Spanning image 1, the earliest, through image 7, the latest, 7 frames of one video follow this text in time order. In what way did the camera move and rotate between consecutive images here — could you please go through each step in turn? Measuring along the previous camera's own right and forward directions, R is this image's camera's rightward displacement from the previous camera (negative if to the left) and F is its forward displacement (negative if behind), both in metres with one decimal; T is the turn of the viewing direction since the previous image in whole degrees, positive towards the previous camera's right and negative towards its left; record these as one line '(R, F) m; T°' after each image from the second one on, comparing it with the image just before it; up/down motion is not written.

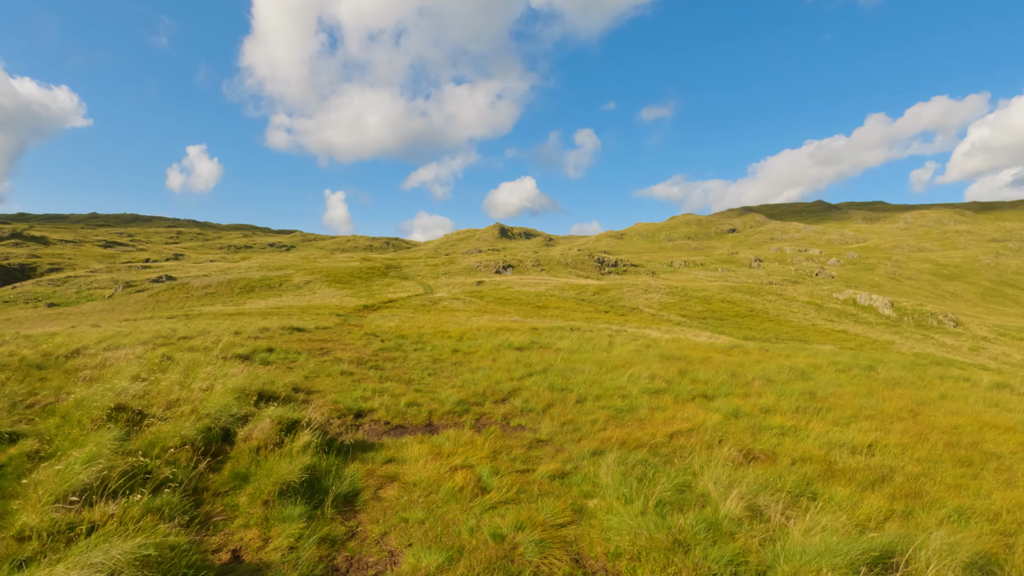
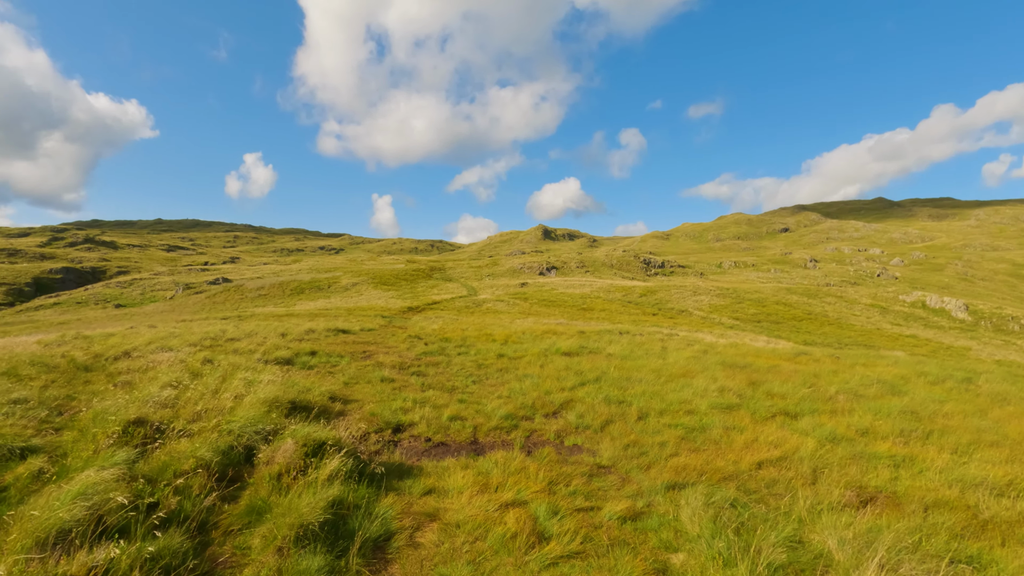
(-0.4, +1.2) m; -5°
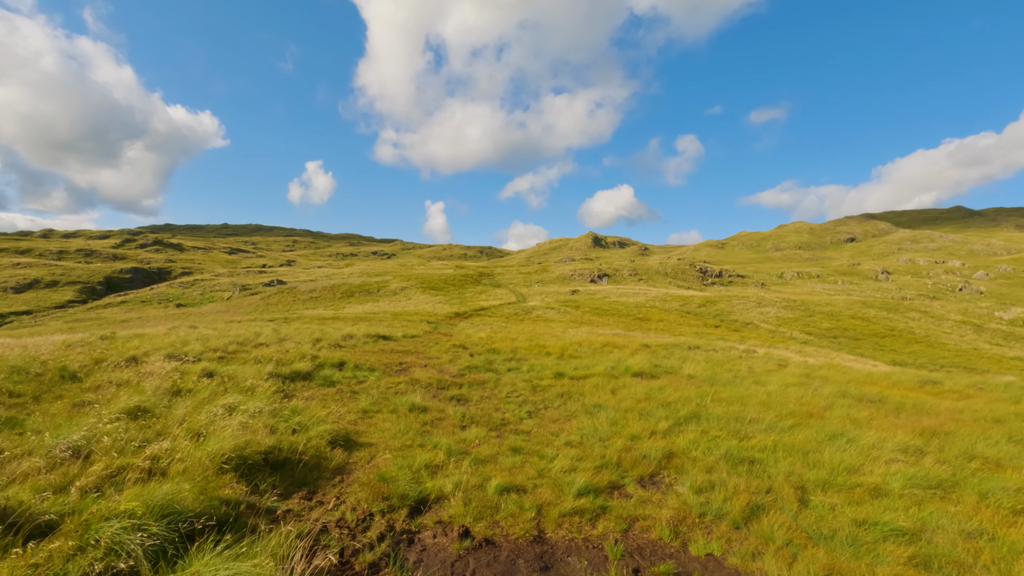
(-0.7, +3.4) m; -7°
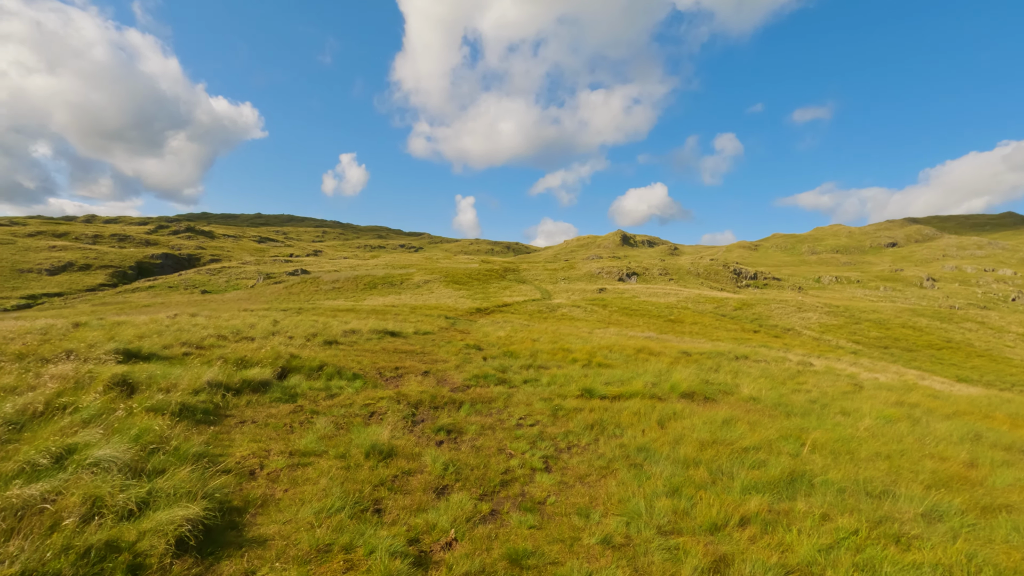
(+0.3, +3.4) m; -5°
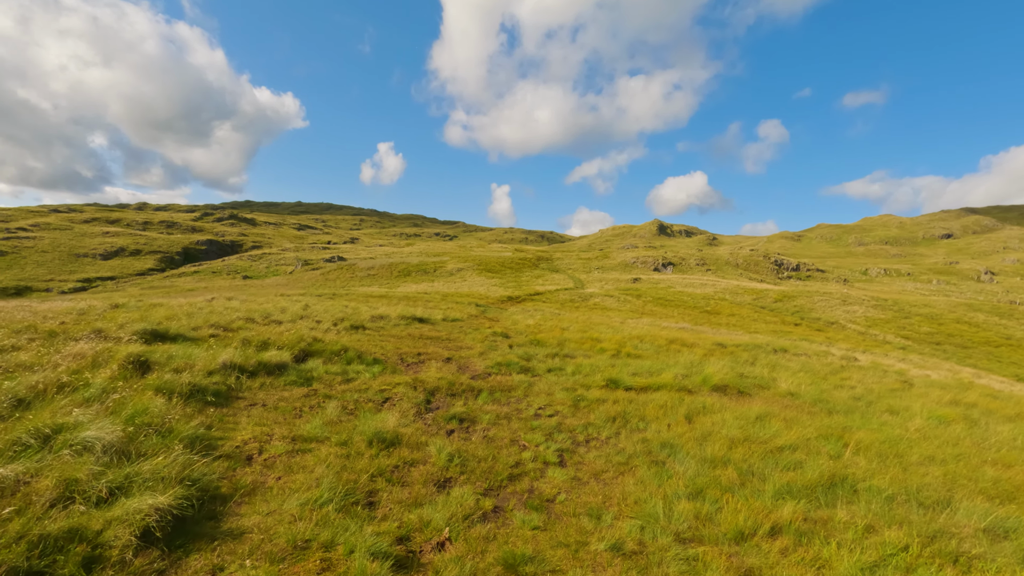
(+0.3, +0.6) m; -5°
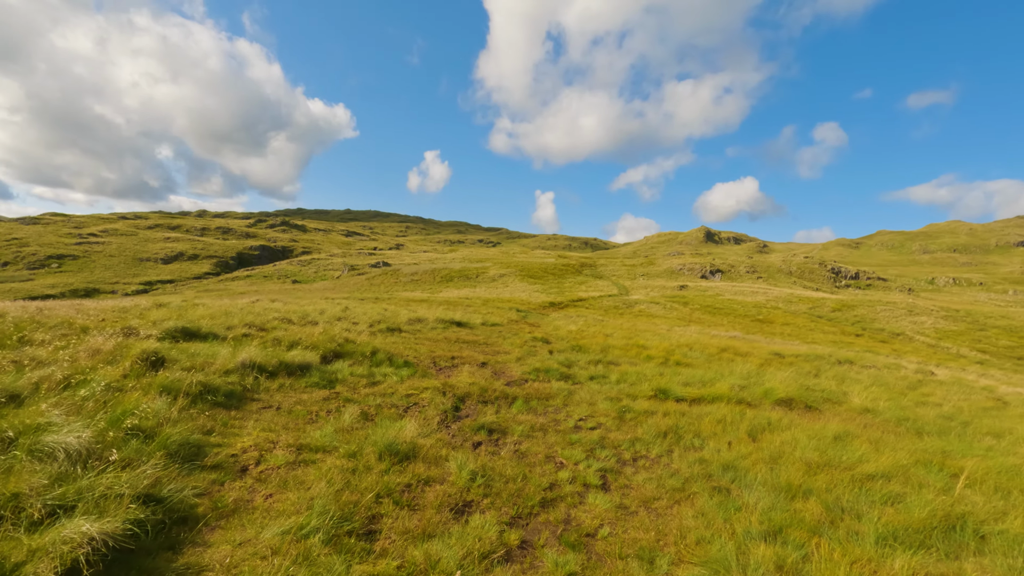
(+0.1, +1.1) m; -7°
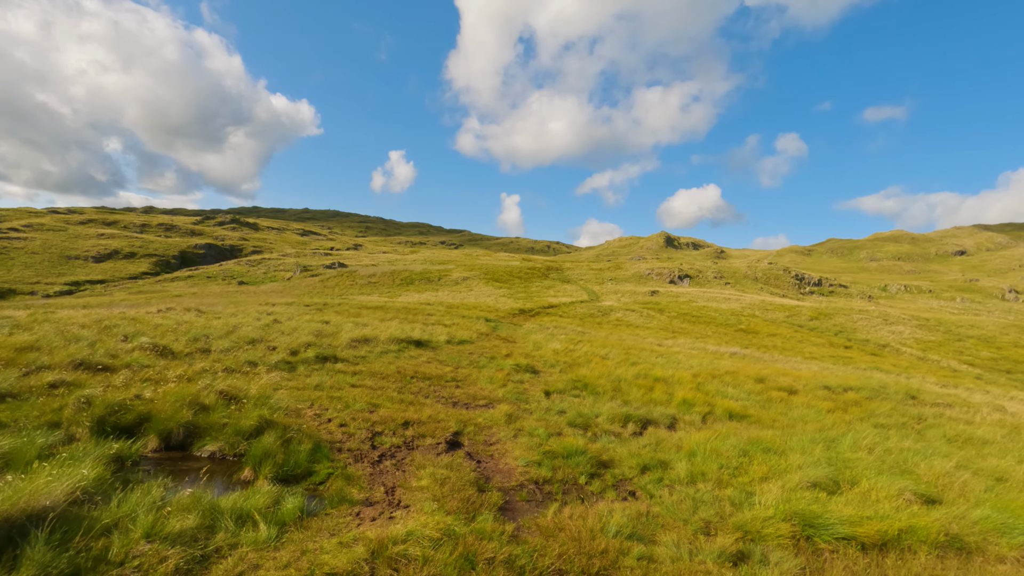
(-0.8, +5.5) m; +5°
